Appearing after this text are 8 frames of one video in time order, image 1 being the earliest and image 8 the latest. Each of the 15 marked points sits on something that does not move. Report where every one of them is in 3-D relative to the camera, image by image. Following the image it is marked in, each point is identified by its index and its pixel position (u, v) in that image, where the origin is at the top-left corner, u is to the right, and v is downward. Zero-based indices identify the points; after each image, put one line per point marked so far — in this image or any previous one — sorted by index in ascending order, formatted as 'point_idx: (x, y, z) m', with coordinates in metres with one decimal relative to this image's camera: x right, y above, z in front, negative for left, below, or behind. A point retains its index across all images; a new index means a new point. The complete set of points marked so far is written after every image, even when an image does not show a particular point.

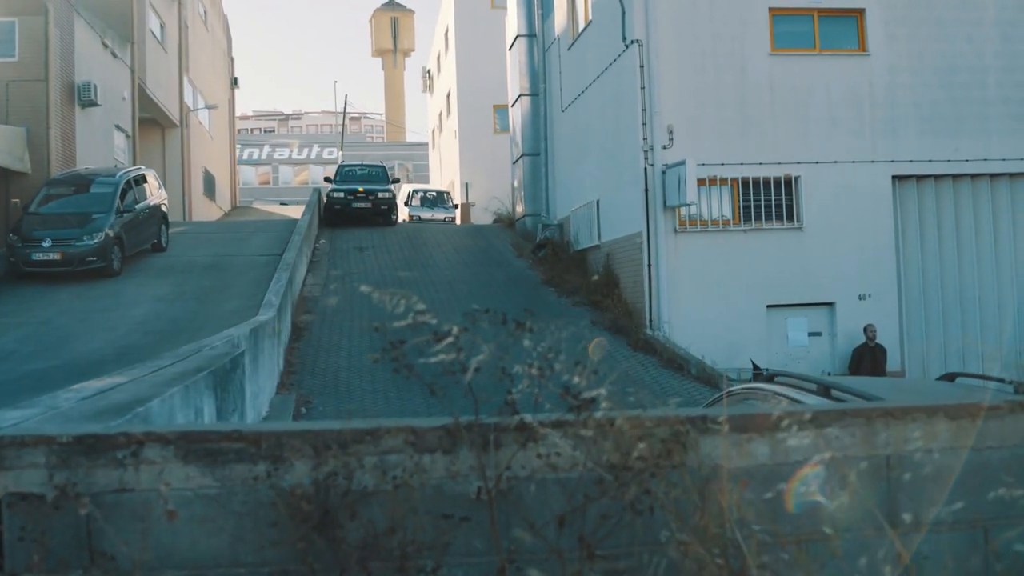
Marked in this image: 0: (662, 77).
0: (+2.5, +3.4, +15.8) m
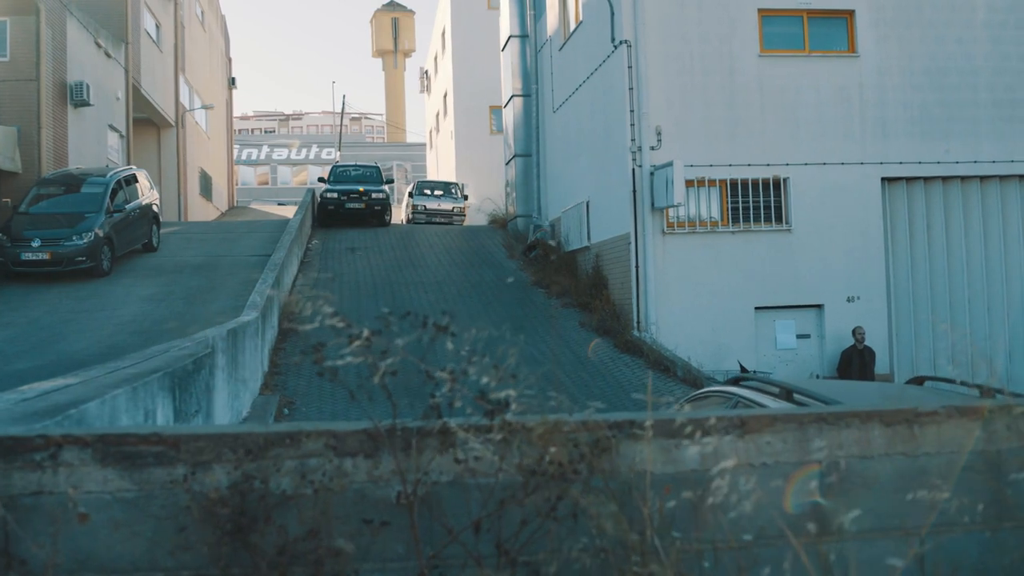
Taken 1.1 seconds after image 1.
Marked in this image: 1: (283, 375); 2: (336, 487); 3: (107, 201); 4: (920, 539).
0: (+2.3, +3.4, +15.7) m
1: (-3.3, -1.3, +14.2) m
2: (-0.6, -0.7, +3.4) m
3: (-8.0, +1.7, +19.2) m
4: (+1.5, -1.0, +3.7) m
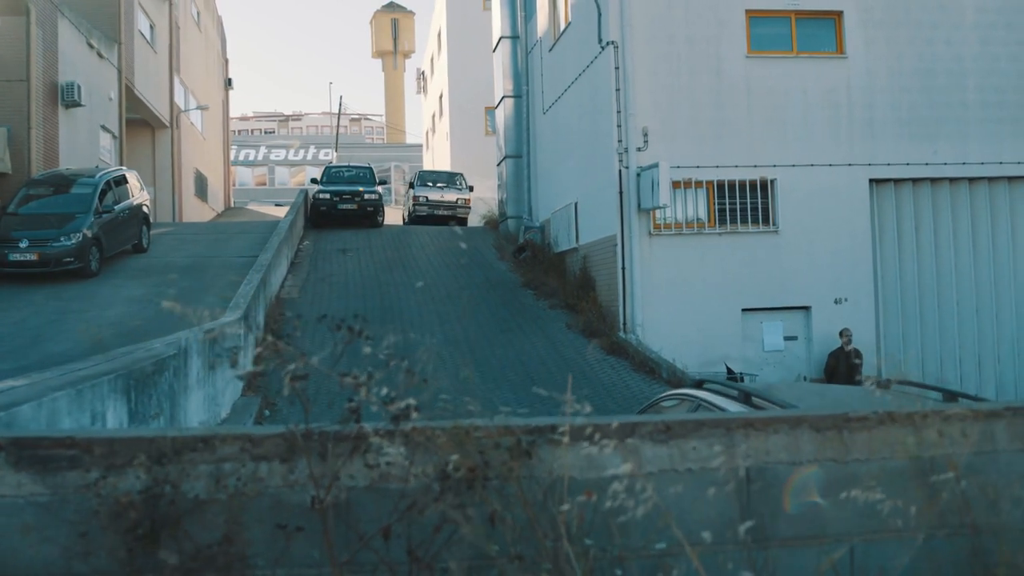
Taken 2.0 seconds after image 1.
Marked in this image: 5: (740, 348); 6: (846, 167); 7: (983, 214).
0: (+2.0, +3.4, +15.7) m
1: (-3.5, -1.3, +14.1) m
2: (-0.9, -0.7, +3.4) m
3: (-8.2, +1.7, +19.2) m
4: (+1.3, -1.0, +3.6) m
5: (+3.7, -1.0, +15.7) m
6: (+5.5, +2.0, +15.9) m
7: (+7.9, +1.2, +16.2) m
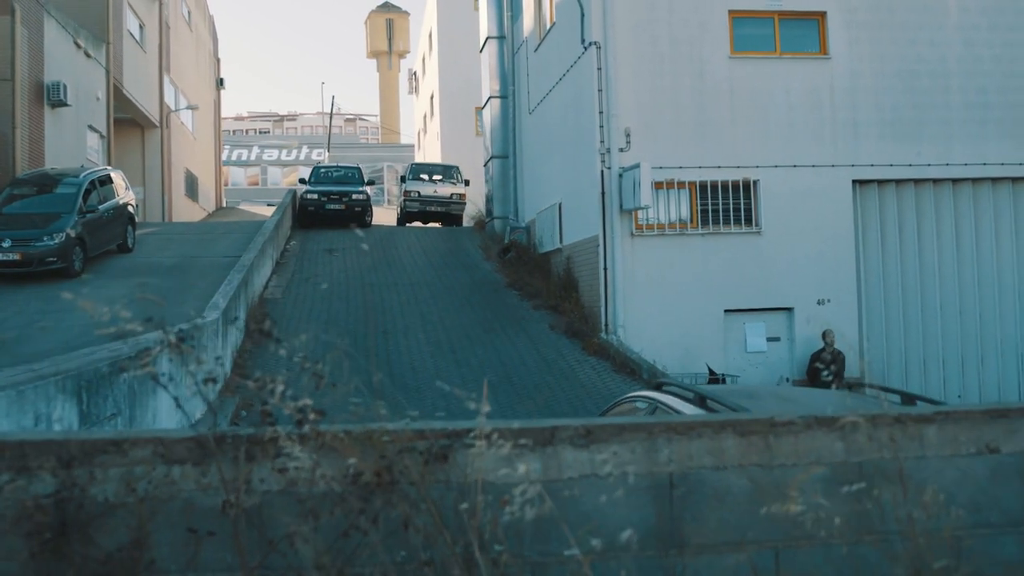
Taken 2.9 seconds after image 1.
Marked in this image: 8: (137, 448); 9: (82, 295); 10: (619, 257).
0: (+1.7, +3.3, +15.6) m
1: (-3.8, -1.3, +14.1) m
2: (-1.2, -0.7, +3.3) m
3: (-8.5, +1.7, +19.1) m
4: (+1.0, -1.0, +3.6) m
5: (+3.4, -1.0, +15.7) m
6: (+5.2, +2.0, +15.9) m
7: (+7.6, +1.2, +16.2) m
8: (-1.3, -0.5, +3.4) m
9: (-7.7, -0.1, +17.5) m
10: (+1.7, +0.5, +15.5) m
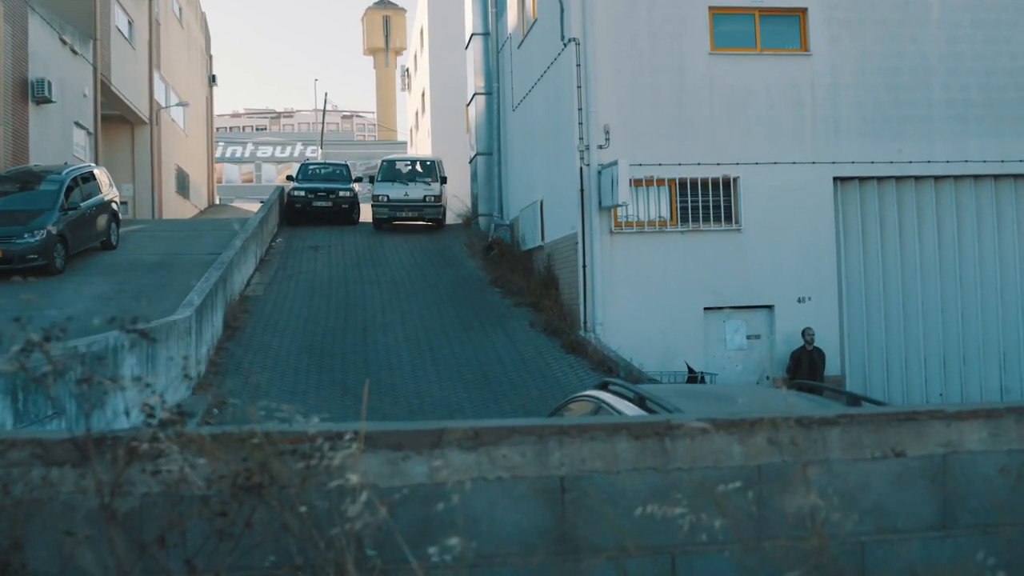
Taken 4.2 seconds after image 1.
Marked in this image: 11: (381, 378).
0: (+1.4, +3.4, +15.6) m
1: (-4.2, -1.3, +14.1) m
2: (-1.6, -0.7, +3.3) m
3: (-8.8, +1.8, +19.1) m
4: (+0.6, -1.0, +3.5) m
5: (+3.1, -0.9, +15.6) m
6: (+4.8, +2.0, +15.8) m
7: (+7.2, +1.3, +16.1) m
8: (-1.7, -0.5, +3.3) m
9: (-8.1, -0.1, +17.4) m
10: (+1.3, +0.5, +15.4) m
11: (-1.9, -1.3, +14.3) m
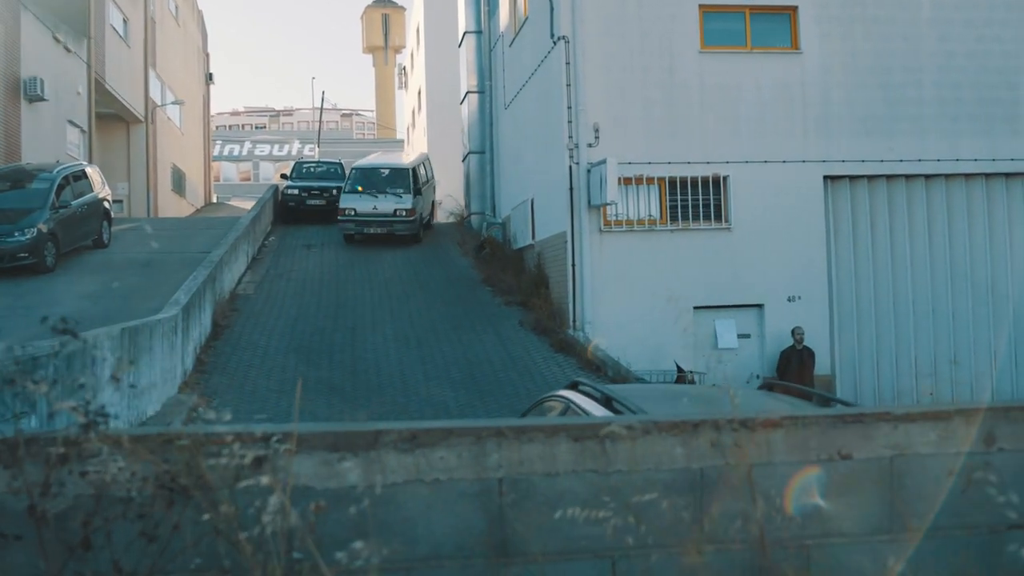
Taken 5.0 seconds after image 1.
0: (+1.2, +3.4, +15.5) m
1: (-4.4, -1.3, +14.0) m
2: (-1.8, -0.7, +3.2) m
3: (-9.0, +1.8, +19.1) m
4: (+0.4, -1.0, +3.5) m
5: (+2.9, -0.9, +15.5) m
6: (+4.6, +2.0, +15.8) m
7: (+7.0, +1.3, +16.1) m
8: (-1.9, -0.5, +3.3) m
9: (-8.3, 0.0, +17.4) m
10: (+1.2, +0.5, +15.4) m
11: (-2.1, -1.3, +14.3) m
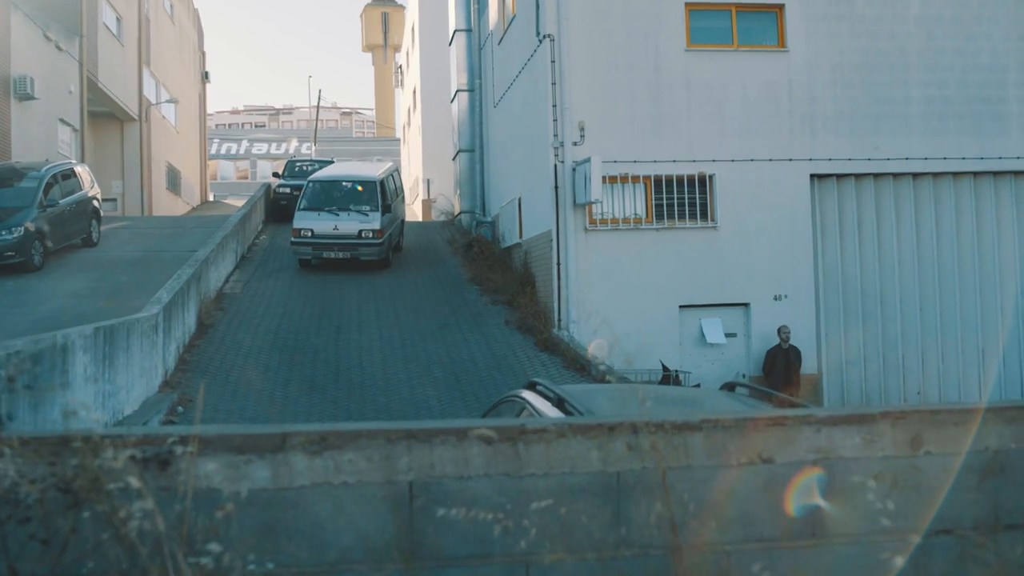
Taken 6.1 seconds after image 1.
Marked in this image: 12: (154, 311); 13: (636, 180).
0: (+0.9, +3.4, +15.5) m
1: (-4.7, -1.3, +14.0) m
2: (-2.1, -0.7, +3.2) m
3: (-9.3, +1.8, +19.0) m
4: (+0.1, -1.0, +3.4) m
5: (+2.6, -0.9, +15.5) m
6: (+4.4, +2.0, +15.7) m
7: (+6.8, +1.3, +16.0) m
8: (-2.2, -0.6, +3.2) m
9: (-8.5, 0.0, +17.4) m
10: (+0.9, +0.6, +15.3) m
11: (-2.4, -1.3, +14.3) m
12: (-4.9, -0.3, +13.1) m
13: (+2.0, +1.7, +15.6) m
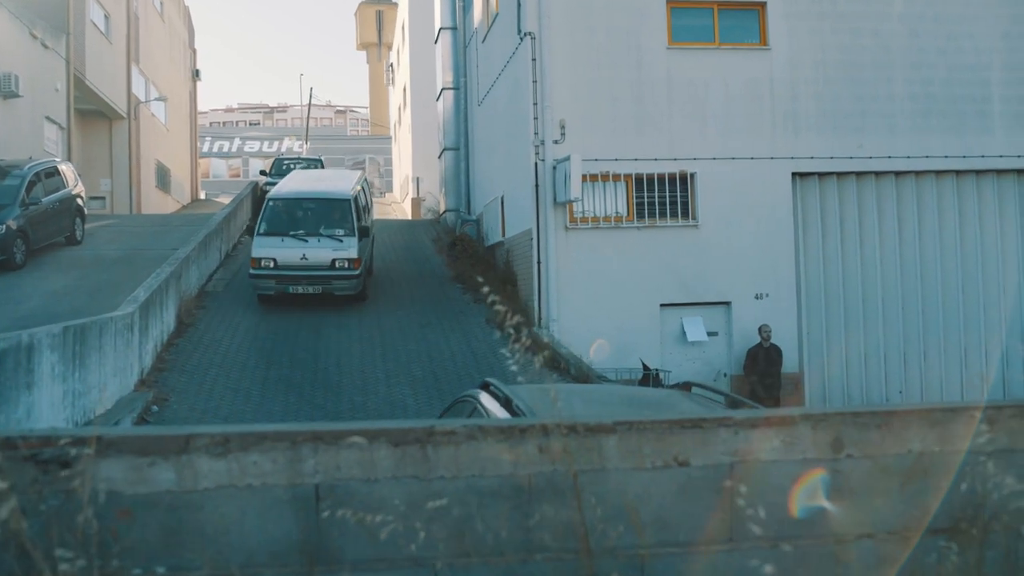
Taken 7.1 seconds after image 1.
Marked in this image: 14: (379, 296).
0: (+0.6, +3.4, +15.4) m
1: (-5.0, -1.2, +14.0) m
2: (-2.4, -0.7, +3.1) m
3: (-9.6, +1.8, +19.0) m
4: (-0.2, -1.0, +3.4) m
5: (+2.3, -0.9, +15.4) m
6: (+4.1, +2.0, +15.7) m
7: (+6.5, +1.3, +15.9) m
8: (-2.5, -0.6, +3.2) m
9: (-8.8, 0.0, +17.3) m
10: (+0.6, +0.6, +15.3) m
11: (-2.7, -1.3, +14.2) m
12: (-5.2, -0.3, +13.0) m
13: (+1.6, +1.7, +15.6) m
14: (-2.5, -0.1, +18.5) m
